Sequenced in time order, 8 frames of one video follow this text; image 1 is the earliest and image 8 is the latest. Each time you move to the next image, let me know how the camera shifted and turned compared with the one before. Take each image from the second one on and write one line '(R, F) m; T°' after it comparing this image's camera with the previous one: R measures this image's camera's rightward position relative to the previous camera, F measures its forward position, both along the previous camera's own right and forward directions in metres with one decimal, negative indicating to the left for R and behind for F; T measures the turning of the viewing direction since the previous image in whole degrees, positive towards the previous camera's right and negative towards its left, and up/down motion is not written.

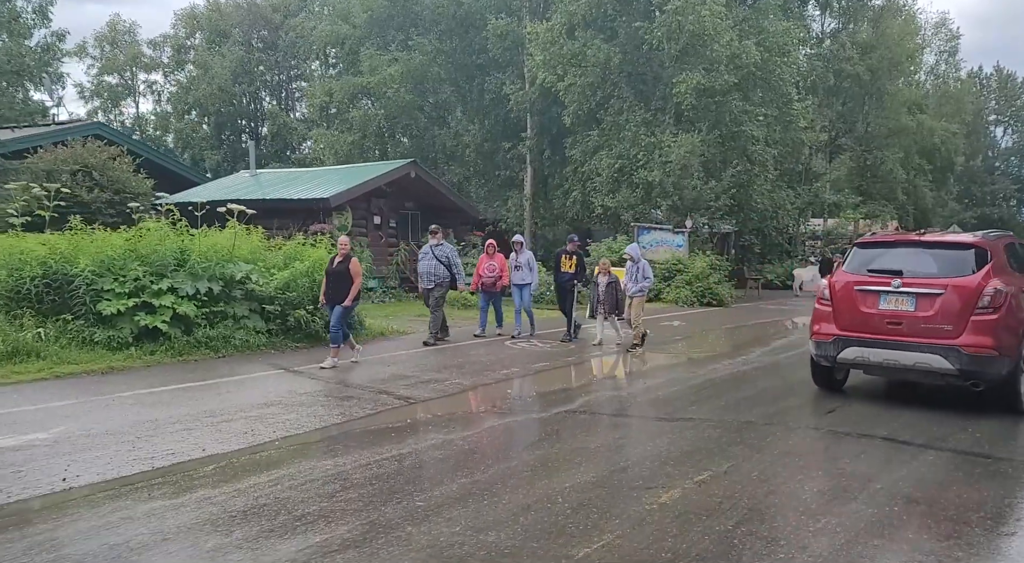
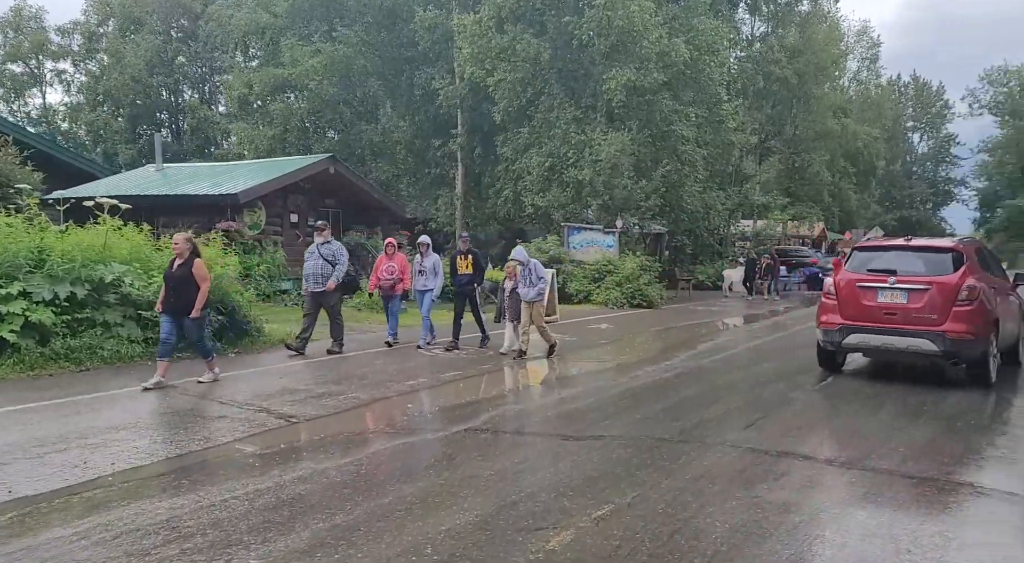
(+0.3, +0.5) m; +4°
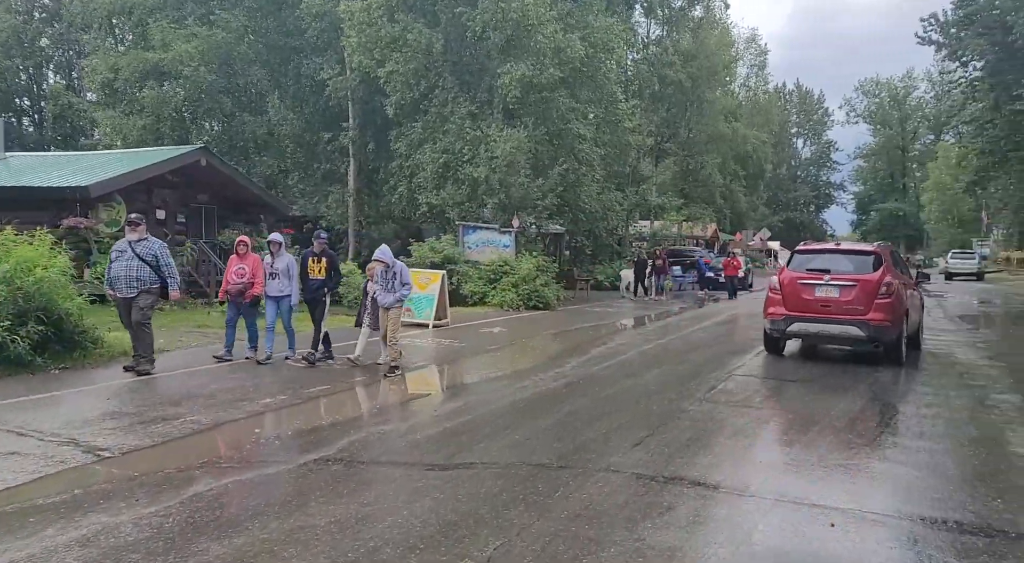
(+0.2, +0.6) m; +7°
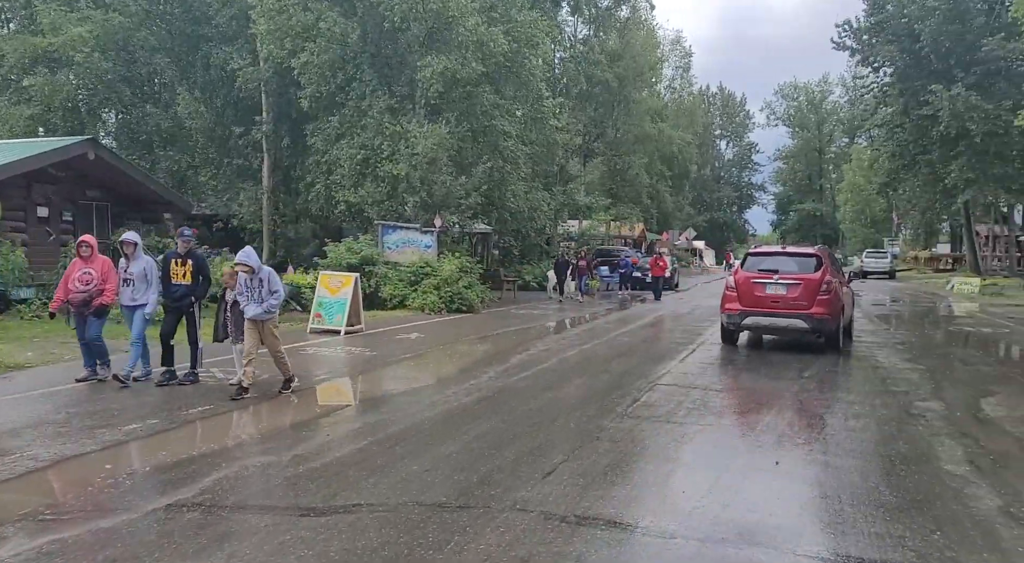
(+0.2, +0.6) m; +5°
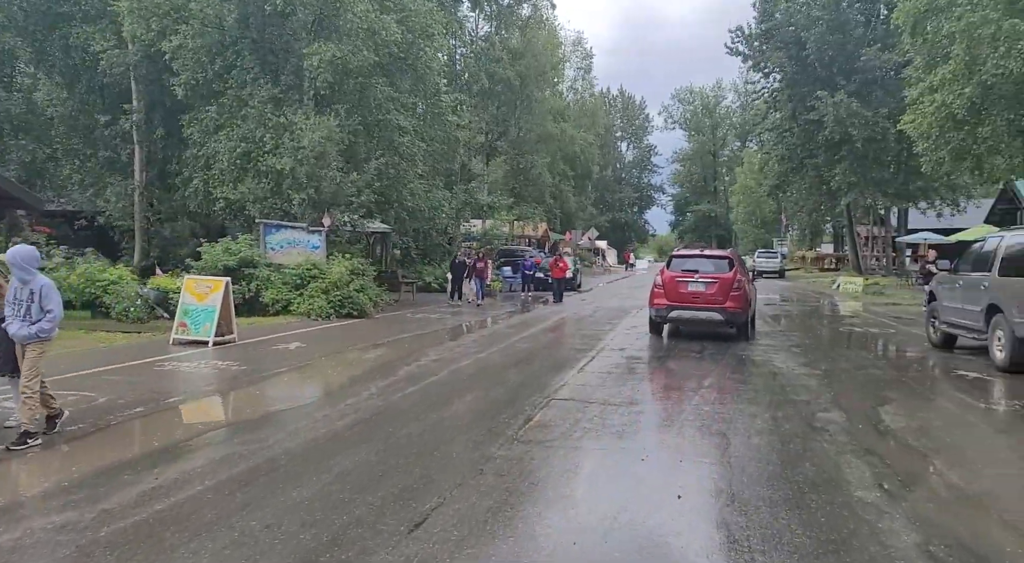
(+0.2, +0.7) m; +7°
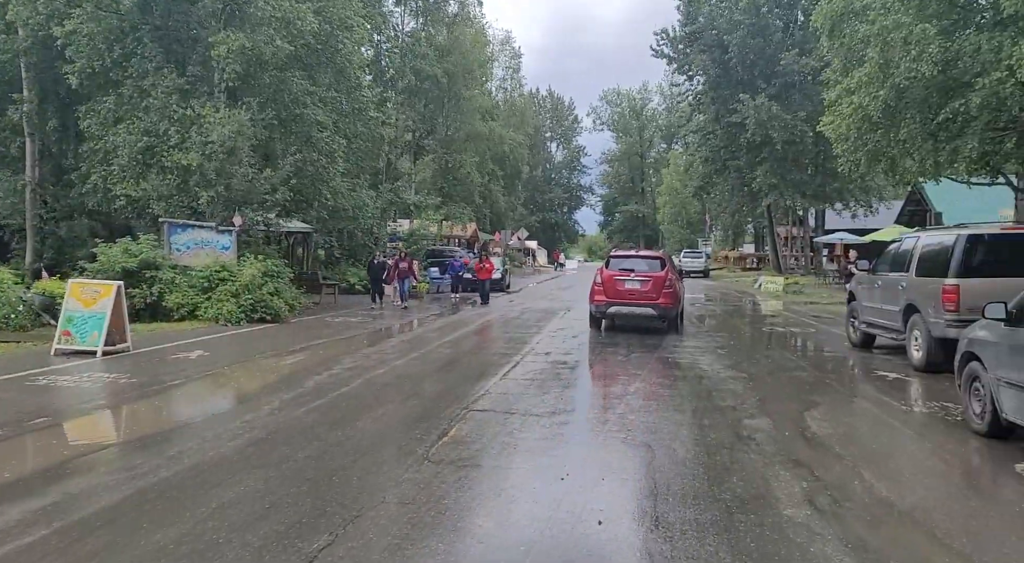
(+0.1, +0.5) m; +5°
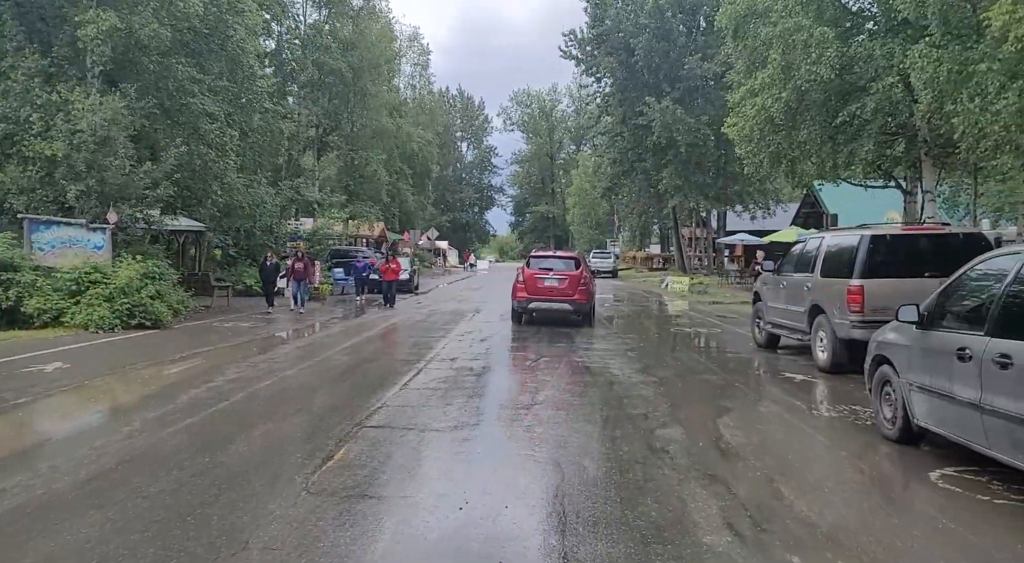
(+0.1, +0.6) m; +6°
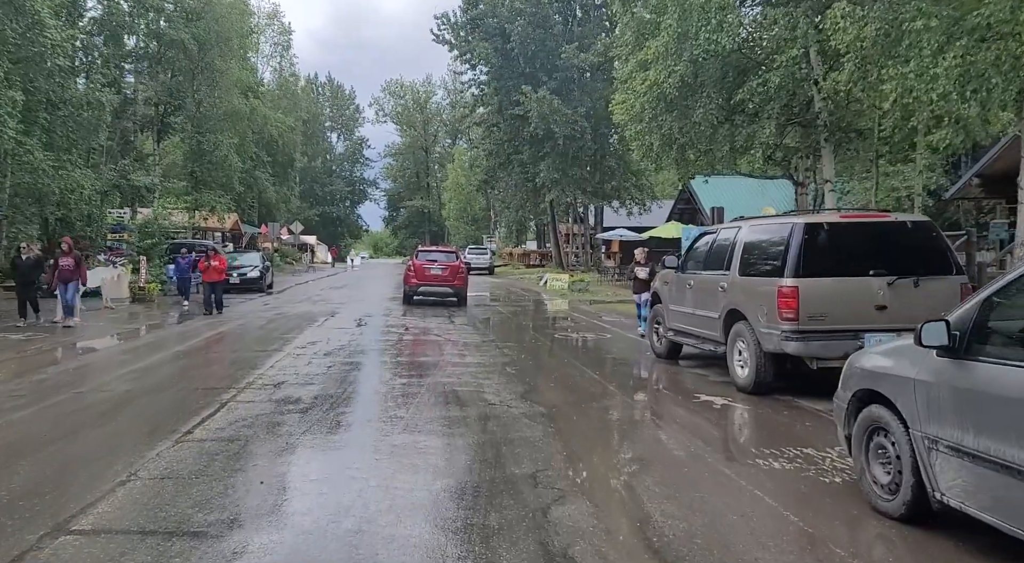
(+0.4, +3.0) m; +9°
